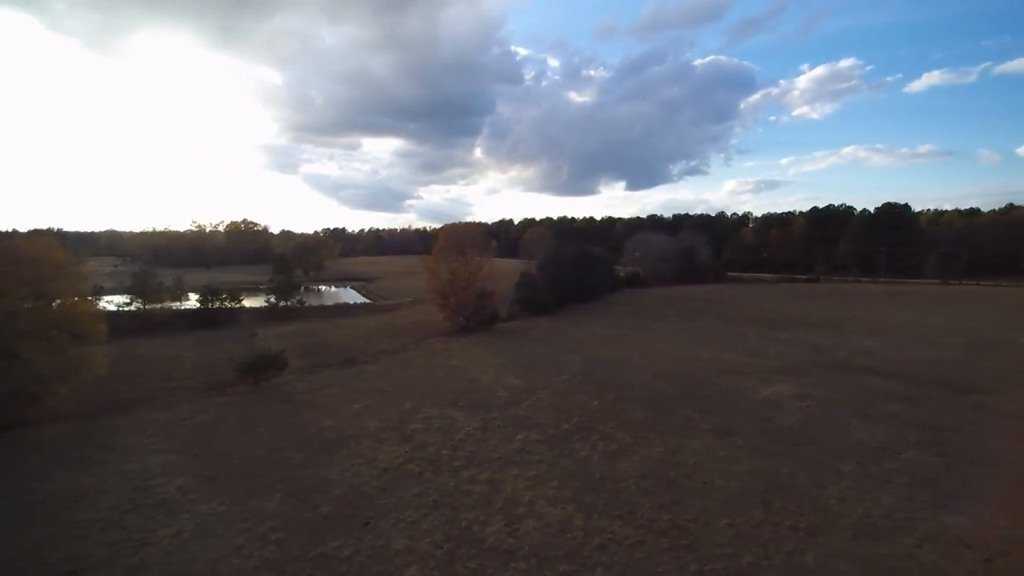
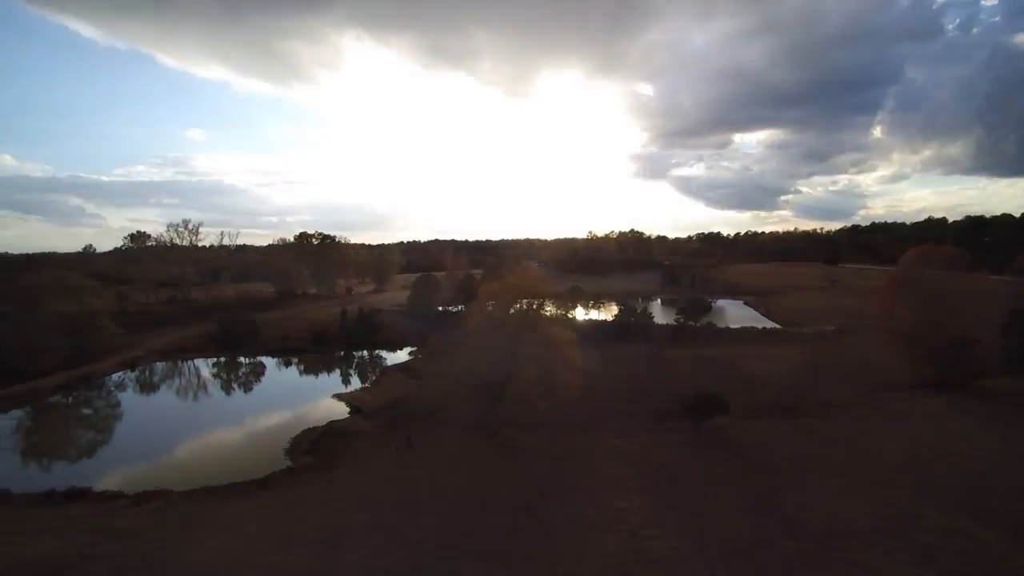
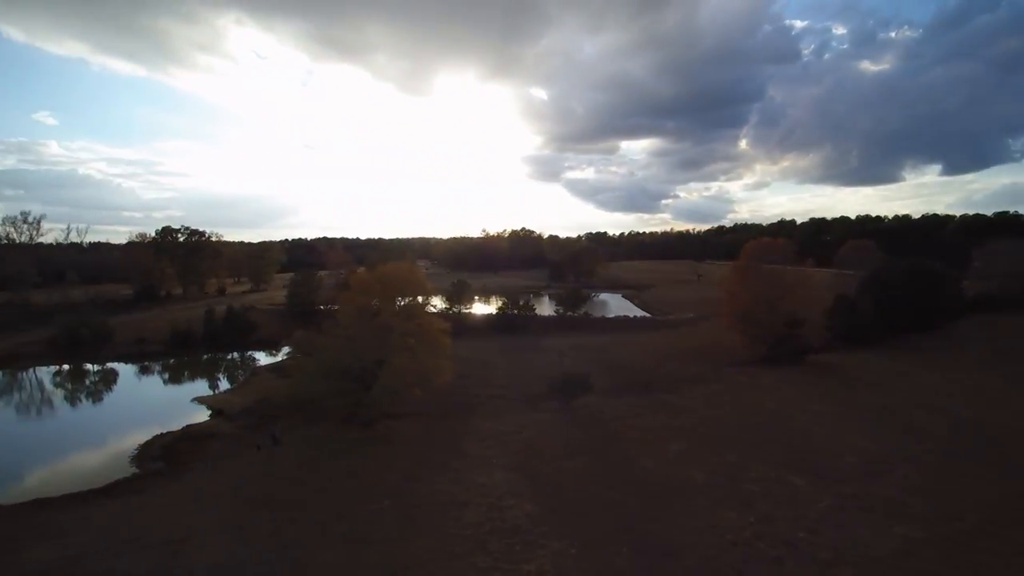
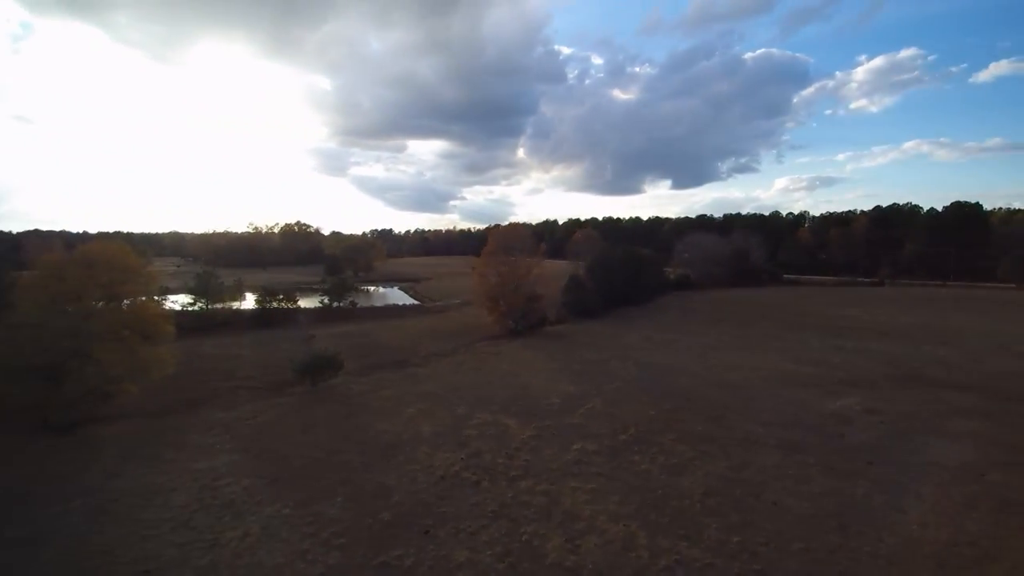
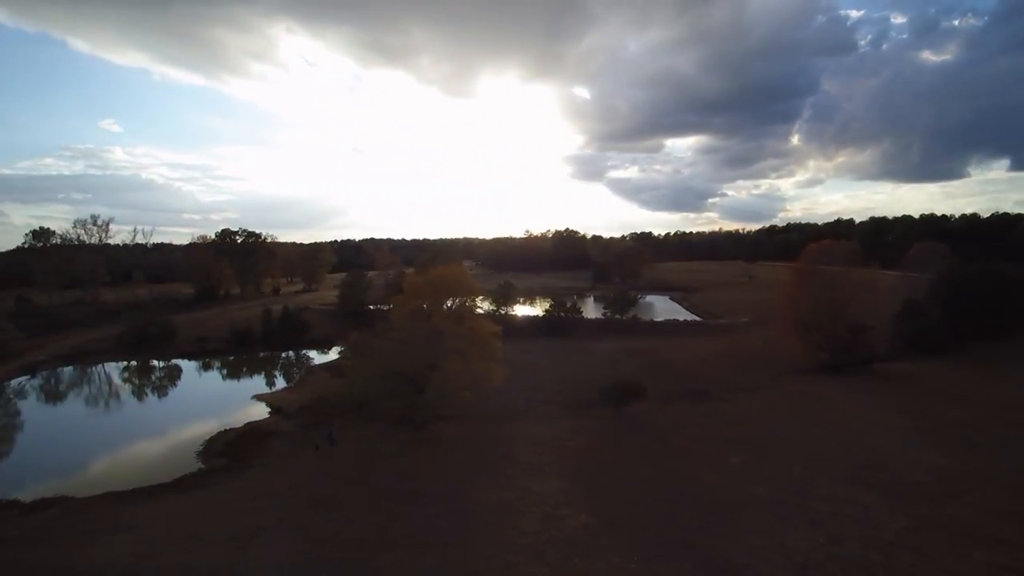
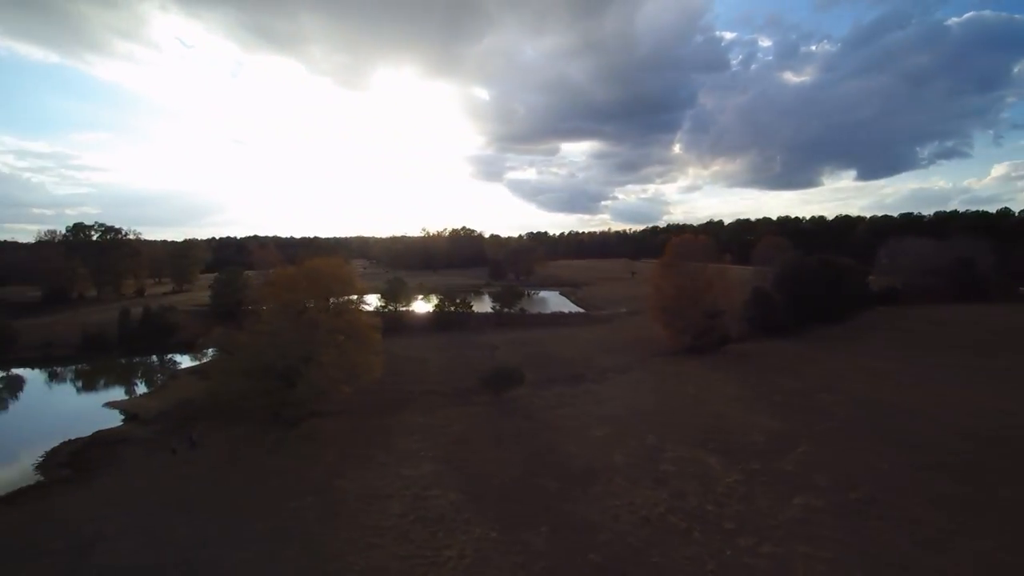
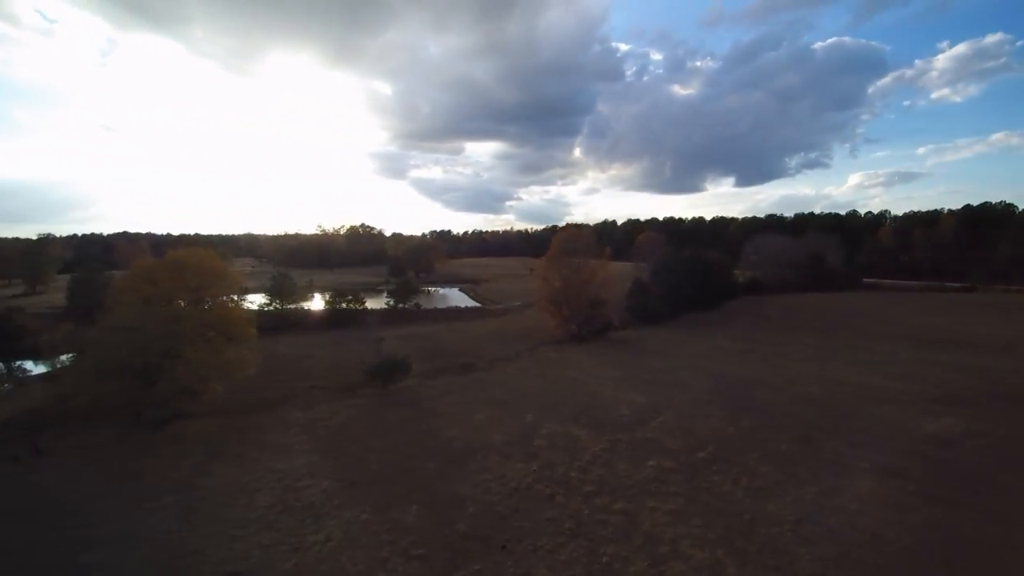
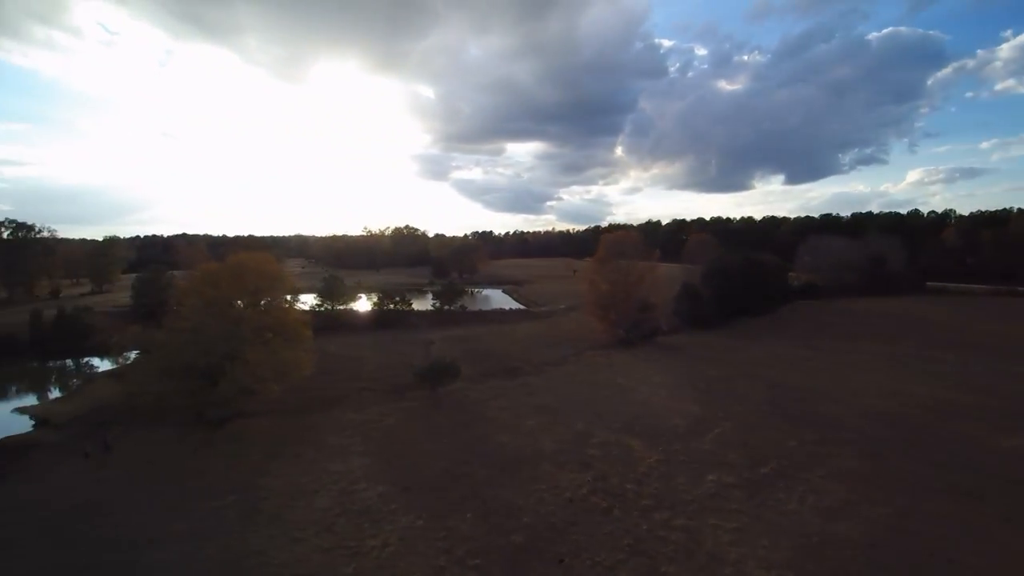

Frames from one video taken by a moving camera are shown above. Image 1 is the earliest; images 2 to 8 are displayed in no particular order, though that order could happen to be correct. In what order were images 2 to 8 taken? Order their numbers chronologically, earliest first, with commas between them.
4, 7, 8, 6, 3, 5, 2
